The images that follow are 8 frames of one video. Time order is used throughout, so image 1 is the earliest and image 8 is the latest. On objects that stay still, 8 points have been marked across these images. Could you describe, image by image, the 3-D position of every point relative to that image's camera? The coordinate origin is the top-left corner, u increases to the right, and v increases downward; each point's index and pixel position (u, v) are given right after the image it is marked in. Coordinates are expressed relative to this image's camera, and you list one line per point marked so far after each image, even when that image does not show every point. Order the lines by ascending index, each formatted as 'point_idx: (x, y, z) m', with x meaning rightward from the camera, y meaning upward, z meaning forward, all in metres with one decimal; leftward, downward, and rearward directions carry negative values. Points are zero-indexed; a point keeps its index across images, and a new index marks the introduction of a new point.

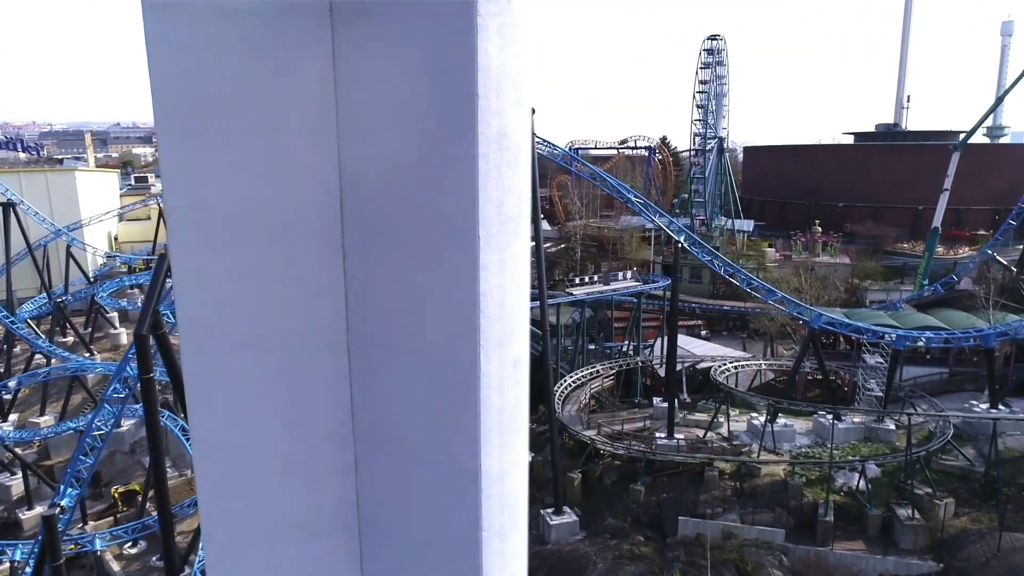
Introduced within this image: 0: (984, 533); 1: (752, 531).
0: (+3.9, -2.0, +9.9) m
1: (+2.0, -2.0, +9.9) m
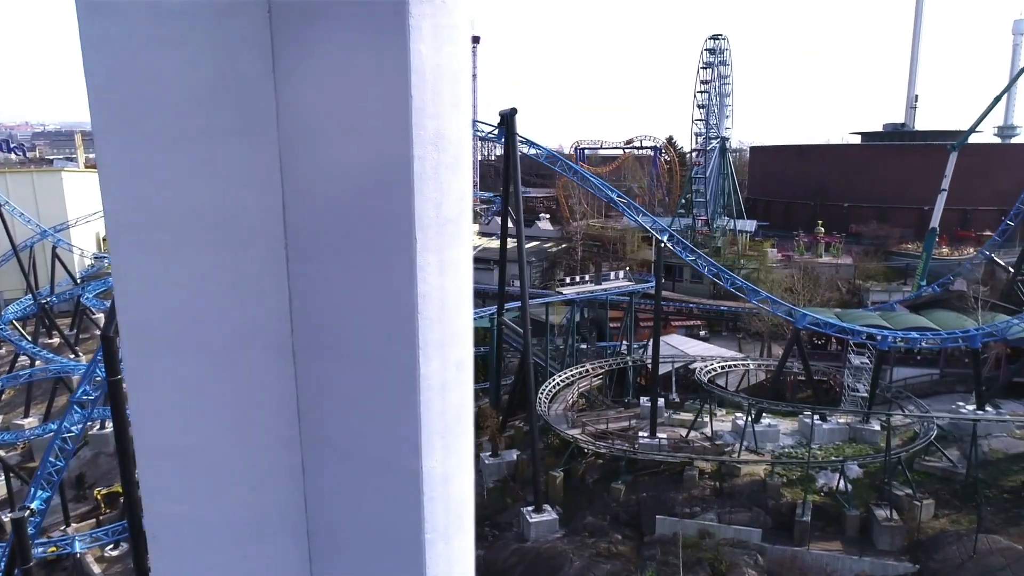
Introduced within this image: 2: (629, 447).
0: (+3.7, -2.0, +9.8) m
1: (+1.8, -2.0, +9.9) m
2: (+1.1, -1.5, +10.9) m
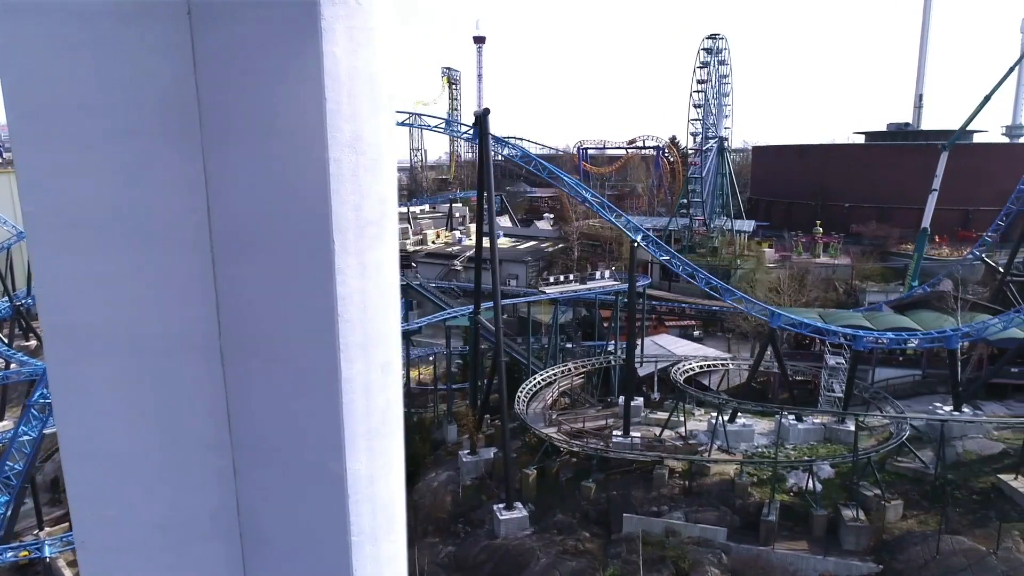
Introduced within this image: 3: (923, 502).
0: (+3.4, -2.1, +9.8) m
1: (+1.5, -2.0, +10.0) m
2: (+0.9, -1.5, +11.0) m
3: (+3.6, -1.9, +10.3) m
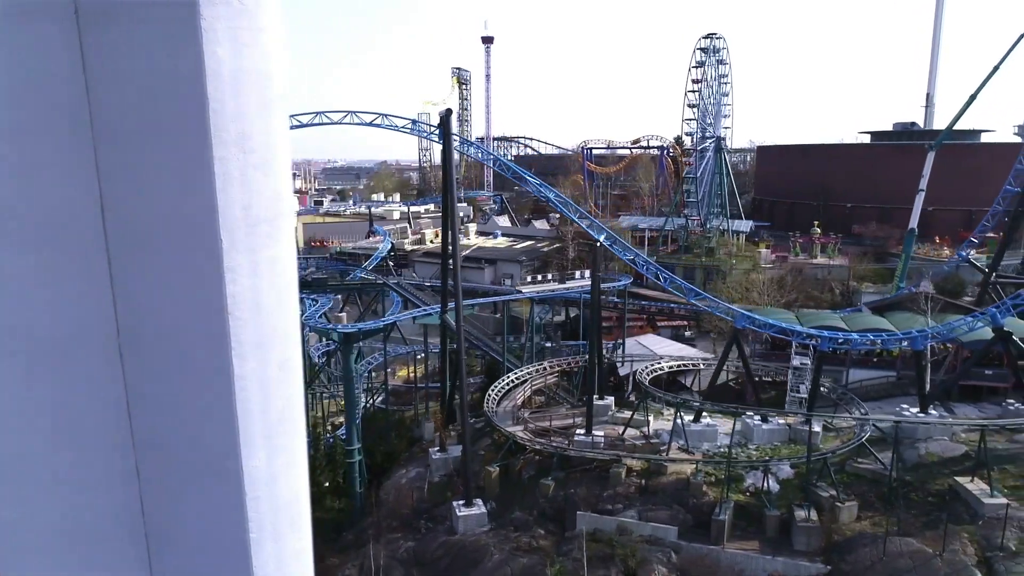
0: (+3.0, -2.1, +9.8) m
1: (+1.1, -2.0, +10.1) m
2: (+0.5, -1.5, +11.1) m
3: (+3.2, -1.9, +10.3) m
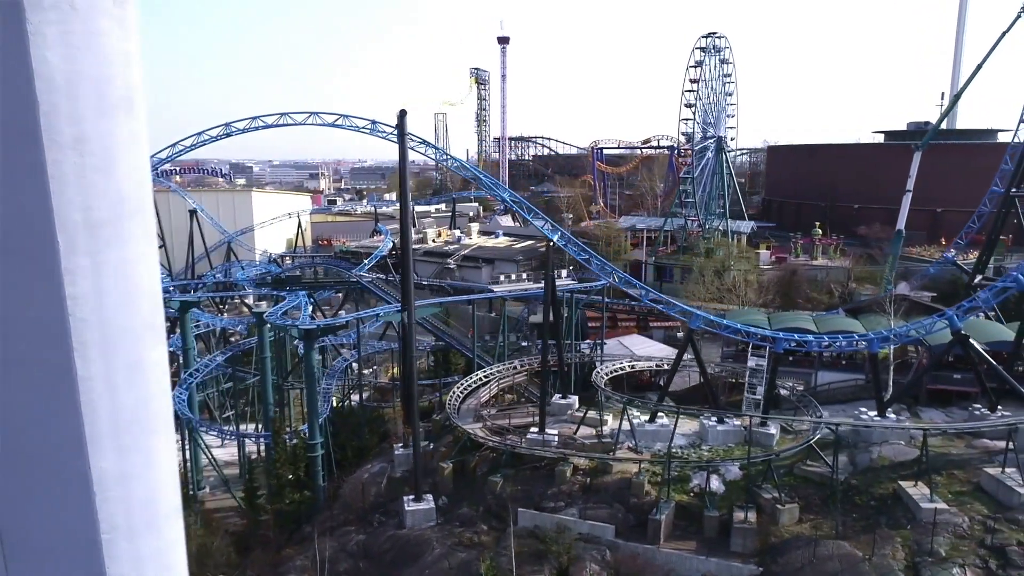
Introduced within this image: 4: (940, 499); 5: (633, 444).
0: (+2.5, -2.1, +9.8) m
1: (+0.6, -2.0, +10.2) m
2: (+0.1, -1.4, +11.3) m
3: (+2.7, -1.9, +10.2) m
4: (+3.6, -1.8, +9.8) m
5: (+1.1, -1.5, +11.2) m
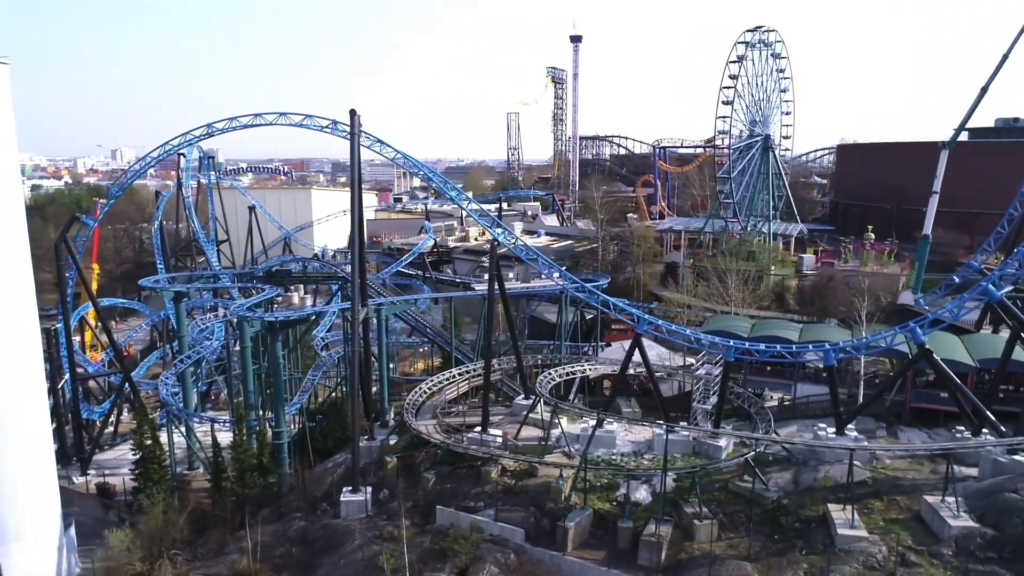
0: (+1.6, -2.1, +9.2) m
1: (-0.2, -2.0, +10.0) m
2: (-0.5, -1.4, +11.2) m
3: (+1.9, -1.9, +9.7) m
4: (+2.7, -1.8, +9.1) m
5: (+0.6, -1.5, +10.9) m
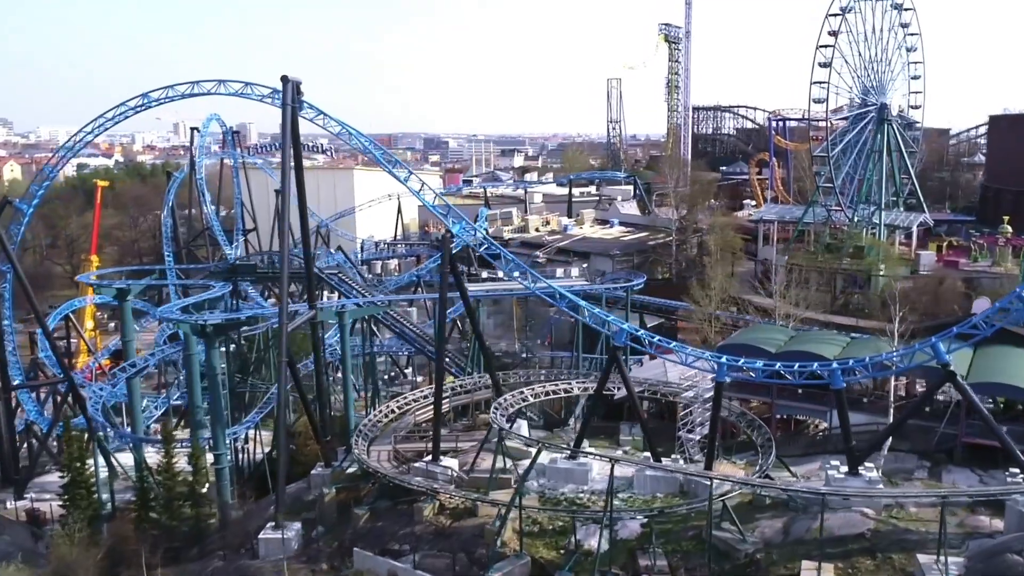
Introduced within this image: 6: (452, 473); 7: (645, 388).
0: (+0.8, -2.1, +7.1) m
1: (-0.7, -2.0, +8.2) m
2: (-0.7, -1.4, +9.4) m
3: (+1.2, -2.0, +7.4) m
4: (+1.8, -1.9, +6.7) m
5: (+0.2, -1.5, +8.9) m
6: (-0.4, -1.4, +9.3) m
7: (+1.3, -0.8, +9.9) m
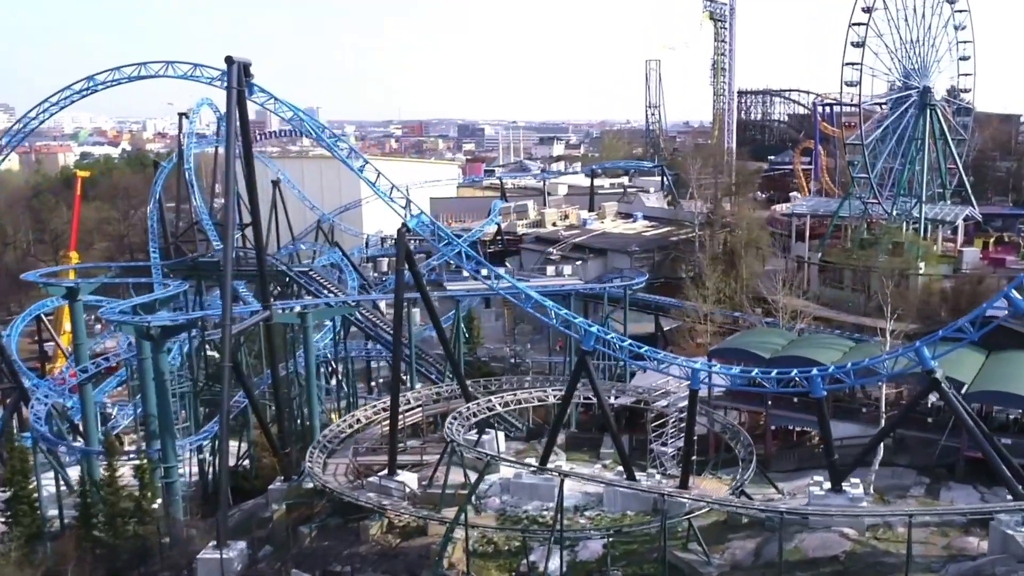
0: (+0.4, -2.1, +6.2) m
1: (-1.1, -2.0, +7.5) m
2: (-1.0, -1.4, +8.7) m
3: (+0.8, -2.0, +6.5) m
4: (+1.4, -1.9, +5.8) m
5: (-0.1, -1.5, +8.1) m
6: (-0.6, -1.4, +8.5) m
7: (+1.1, -0.8, +9.0) m
